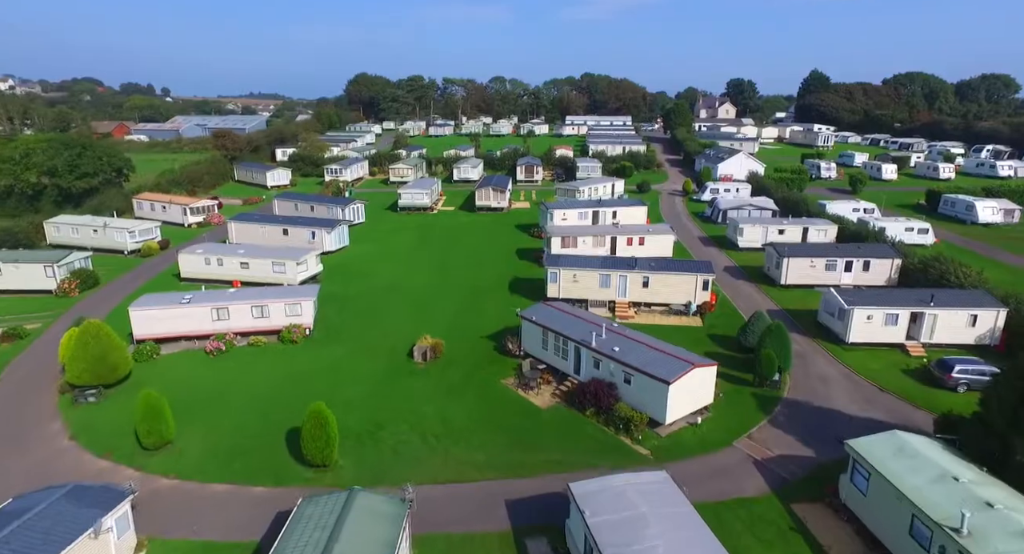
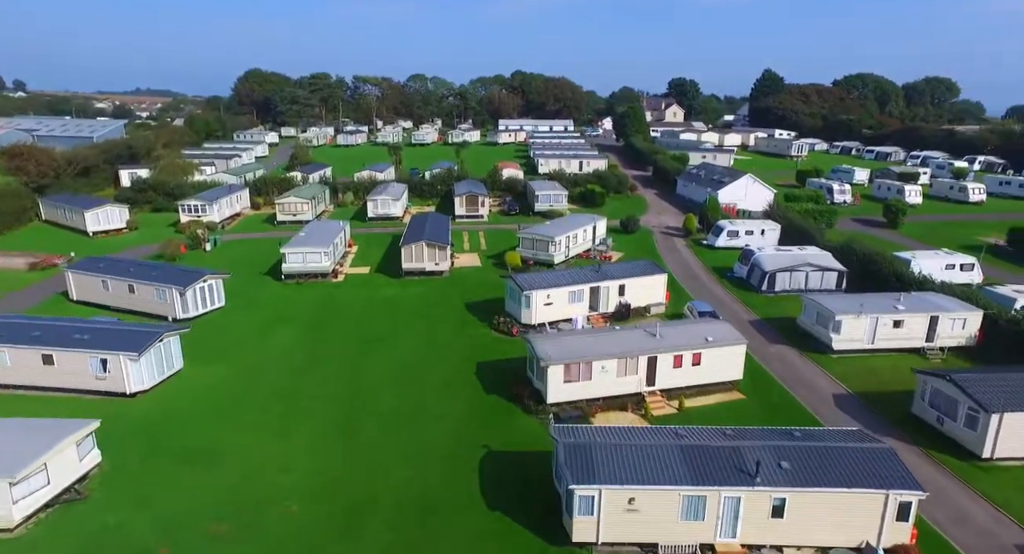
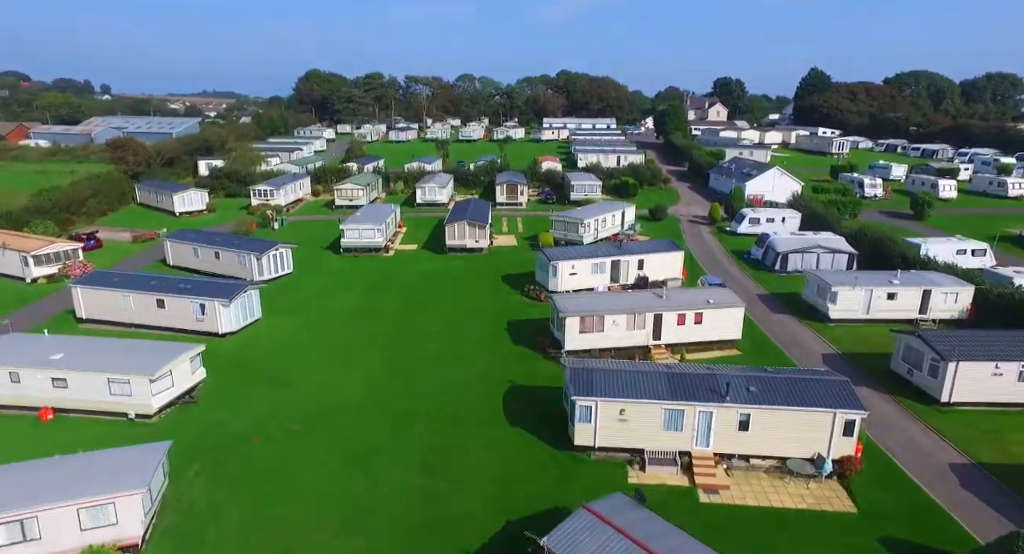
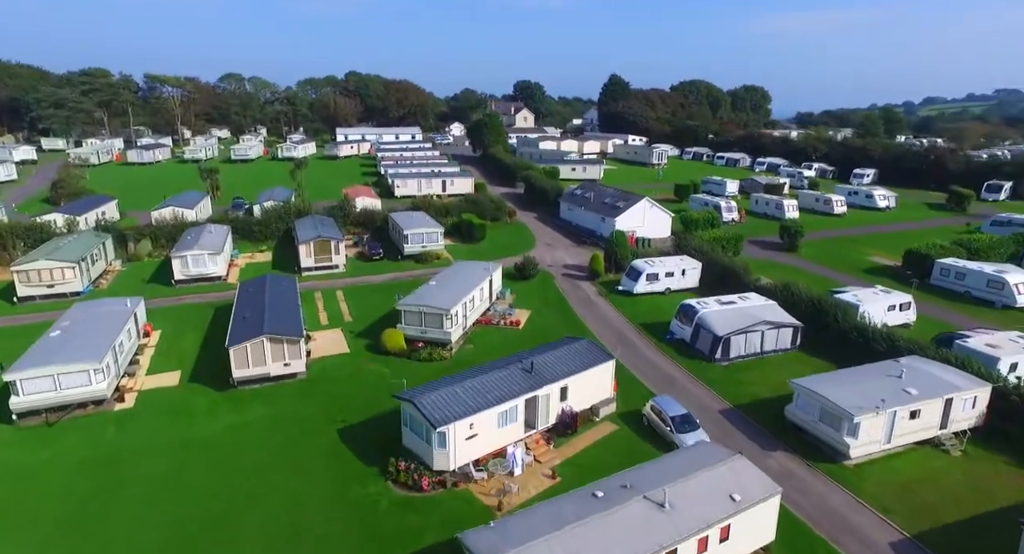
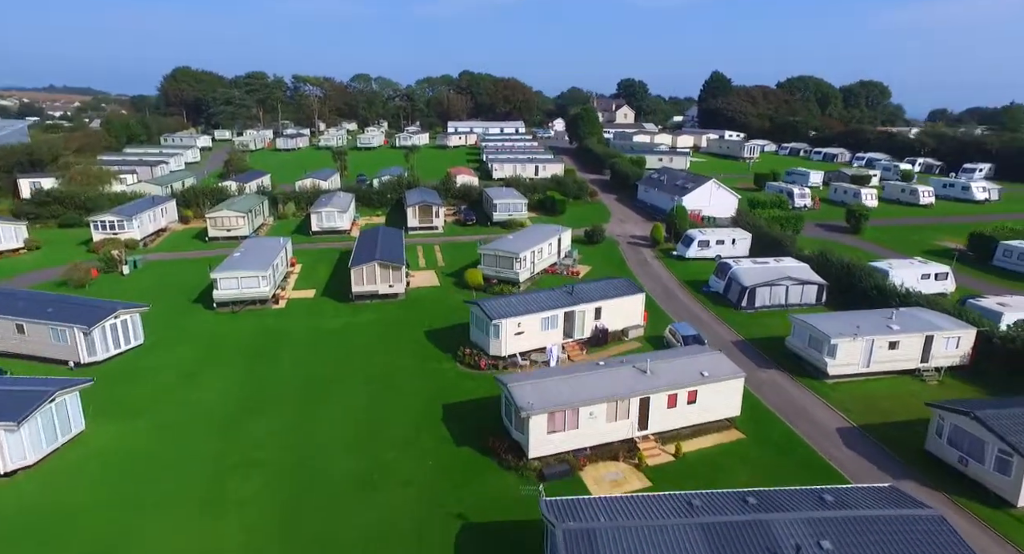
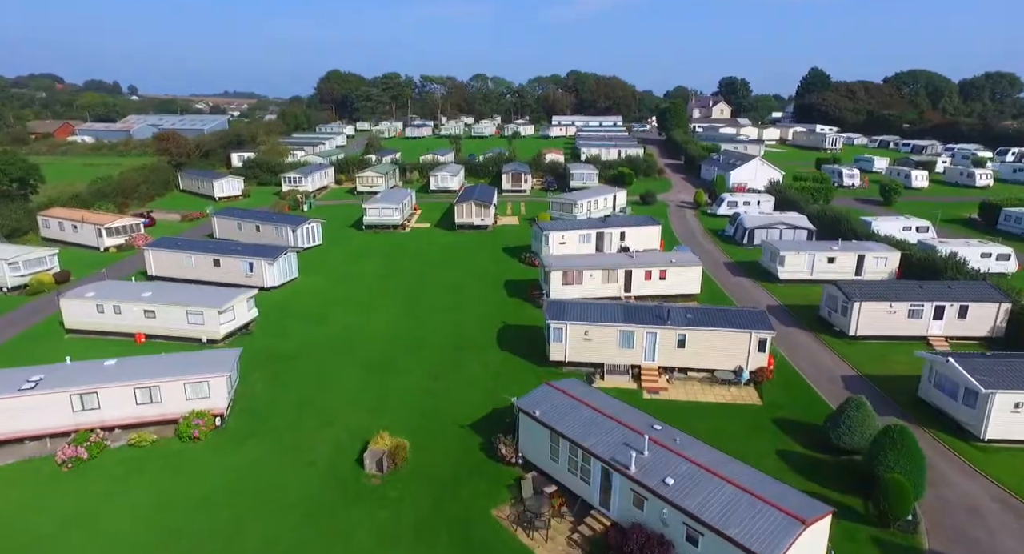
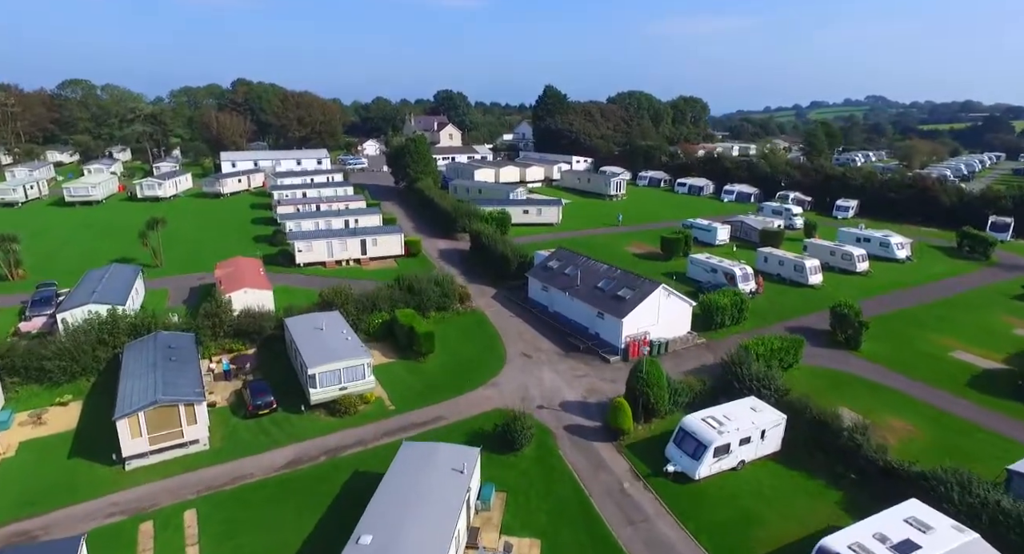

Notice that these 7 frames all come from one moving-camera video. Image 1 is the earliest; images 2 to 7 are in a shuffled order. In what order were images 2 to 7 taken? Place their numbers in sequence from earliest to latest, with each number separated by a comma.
6, 3, 2, 5, 4, 7
